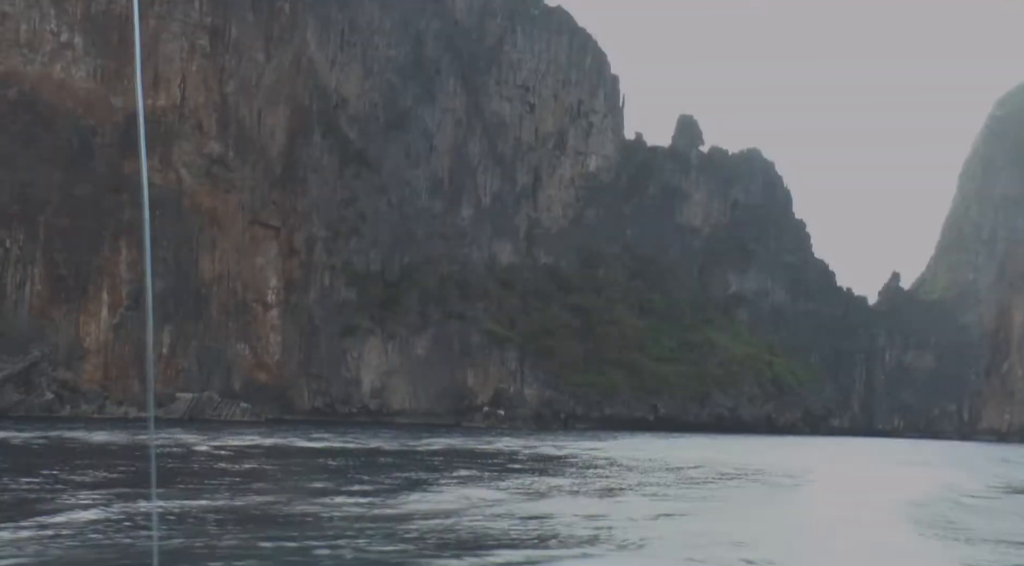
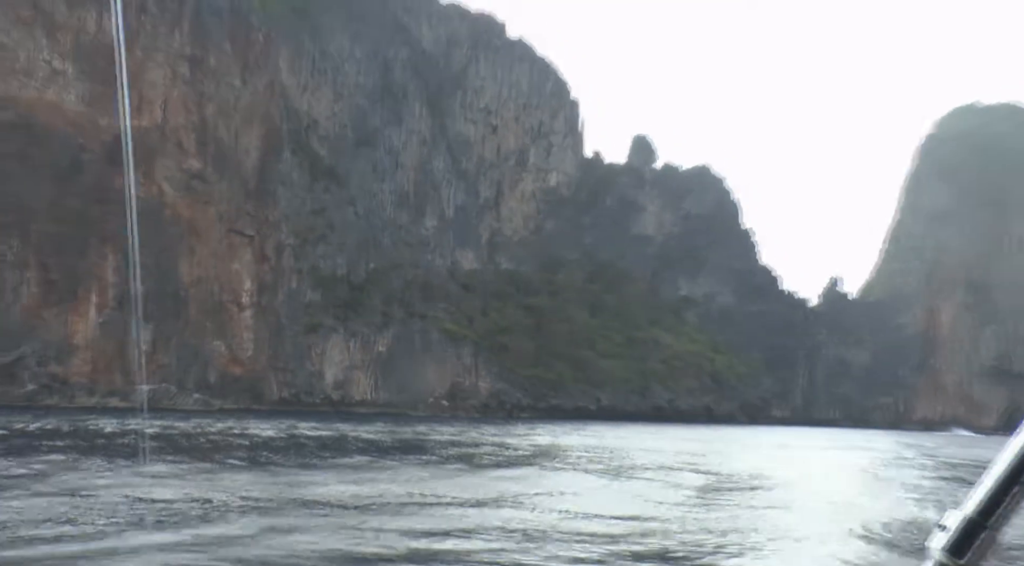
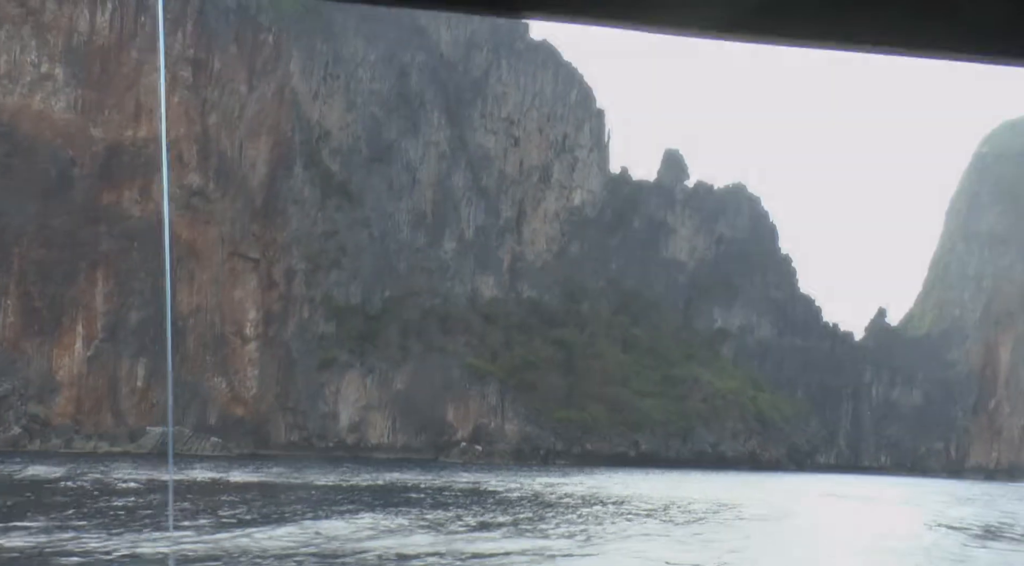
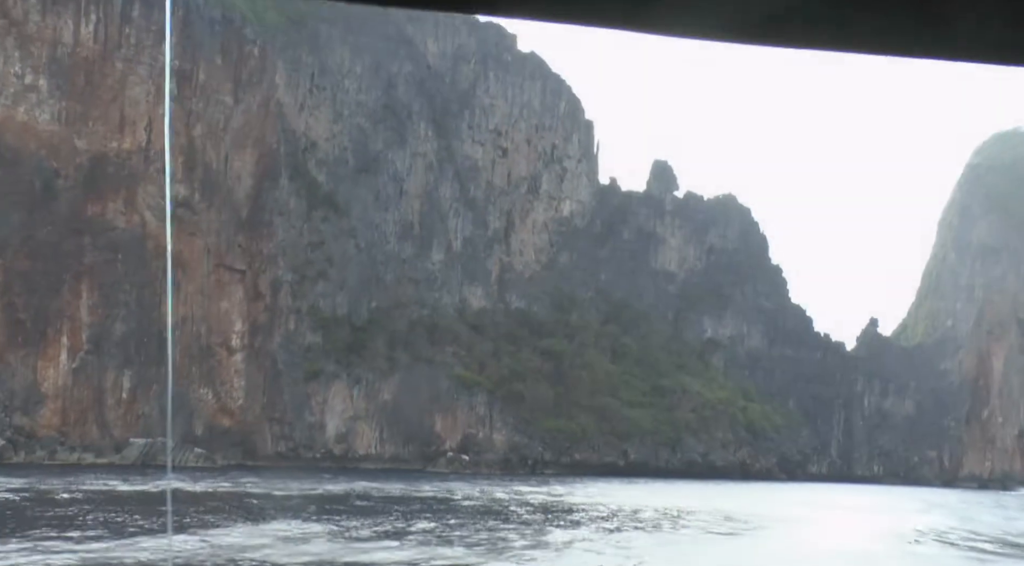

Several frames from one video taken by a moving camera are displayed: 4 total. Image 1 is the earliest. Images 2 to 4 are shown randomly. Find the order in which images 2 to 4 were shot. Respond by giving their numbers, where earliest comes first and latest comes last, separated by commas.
3, 4, 2
